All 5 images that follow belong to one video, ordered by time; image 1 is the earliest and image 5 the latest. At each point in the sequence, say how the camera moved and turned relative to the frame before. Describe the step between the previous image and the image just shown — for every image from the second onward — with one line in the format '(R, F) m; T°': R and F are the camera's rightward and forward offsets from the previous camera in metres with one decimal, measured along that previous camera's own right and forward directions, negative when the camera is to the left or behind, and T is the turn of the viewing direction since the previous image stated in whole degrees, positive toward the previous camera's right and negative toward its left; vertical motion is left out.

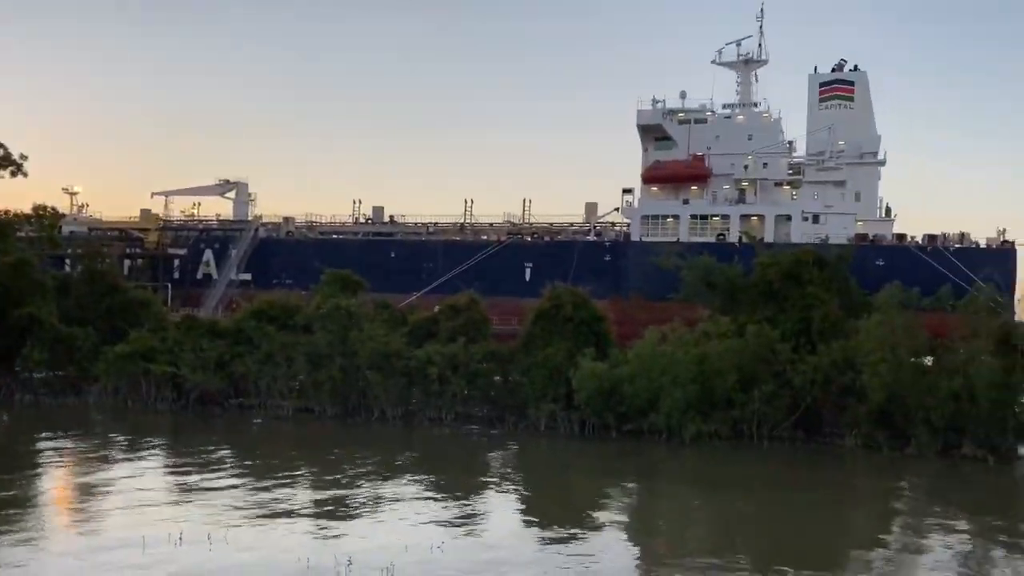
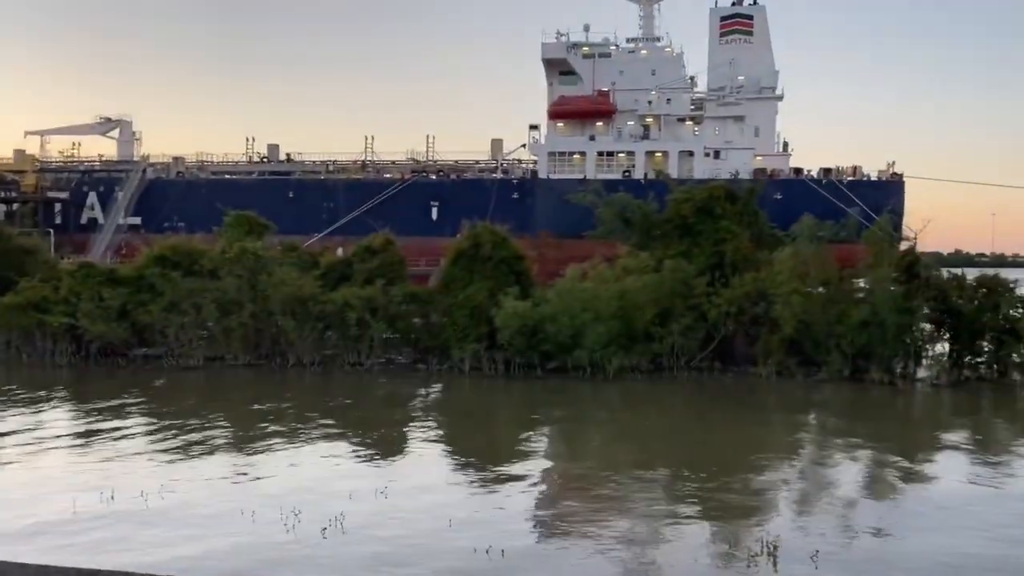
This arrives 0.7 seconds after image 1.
(-0.5, +0.5) m; +6°
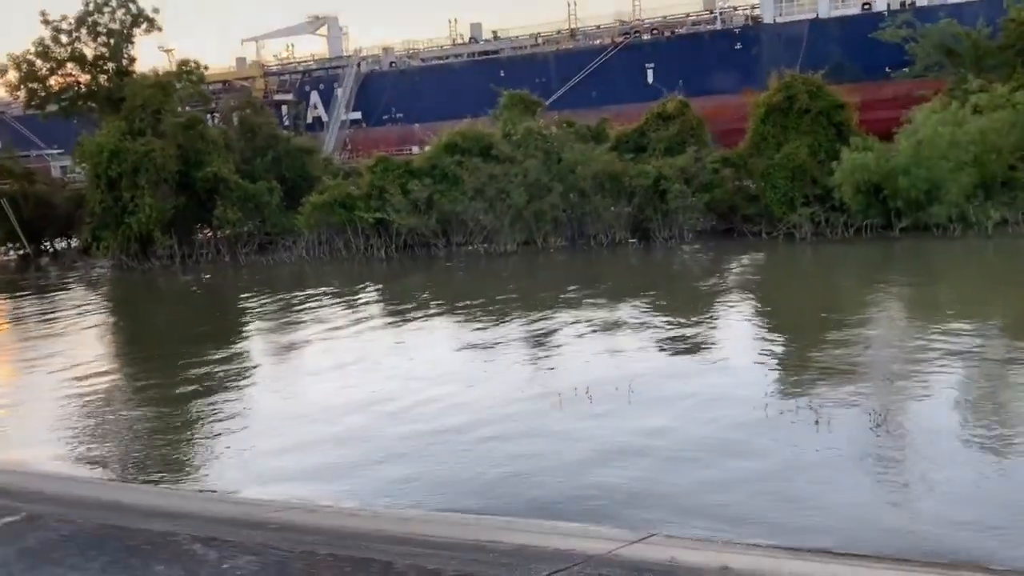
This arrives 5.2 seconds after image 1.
(-3.8, +0.9) m; -12°
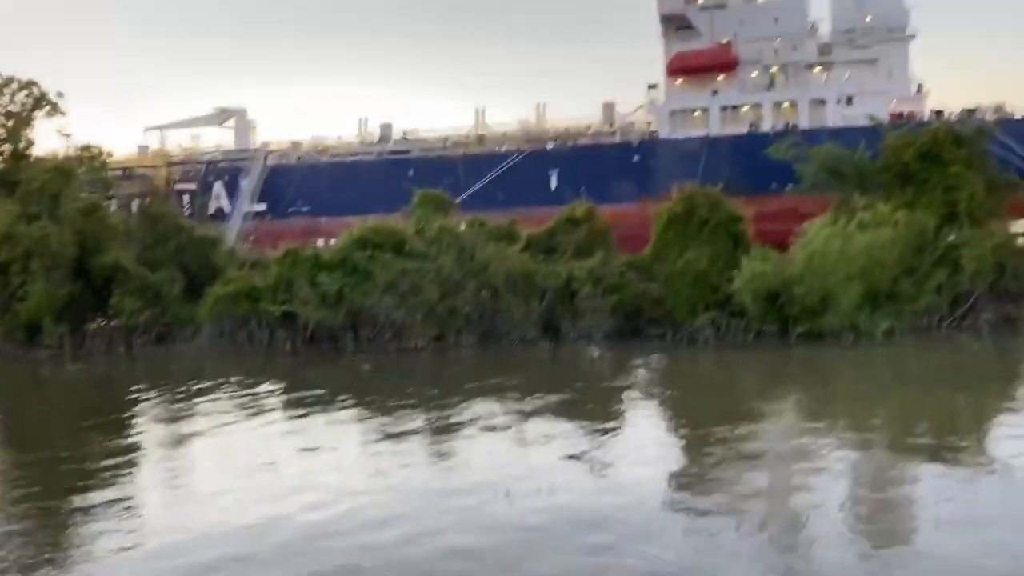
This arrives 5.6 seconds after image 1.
(-0.3, 0.0) m; +7°
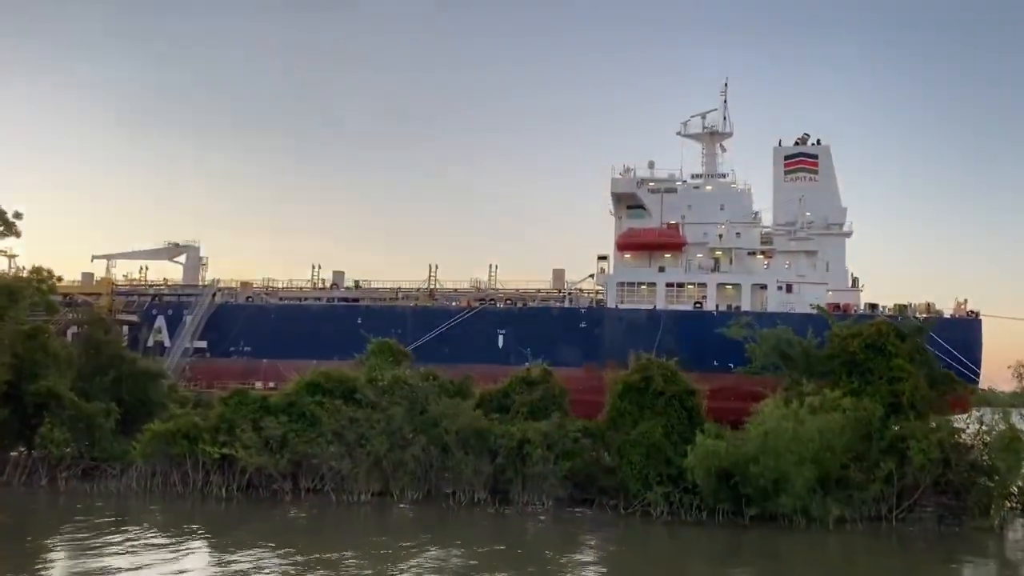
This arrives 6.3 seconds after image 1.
(-0.5, 0.0) m; +4°
